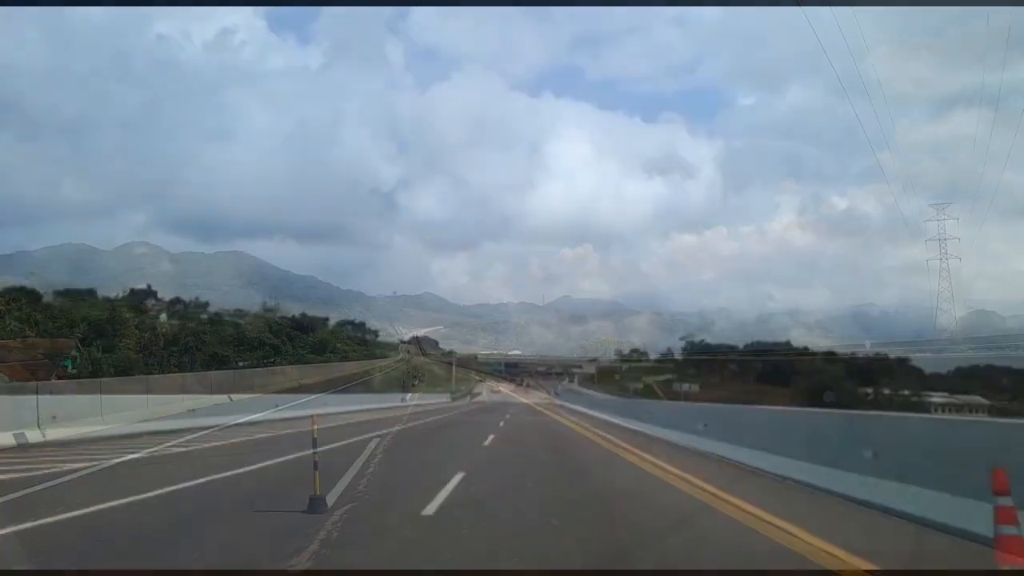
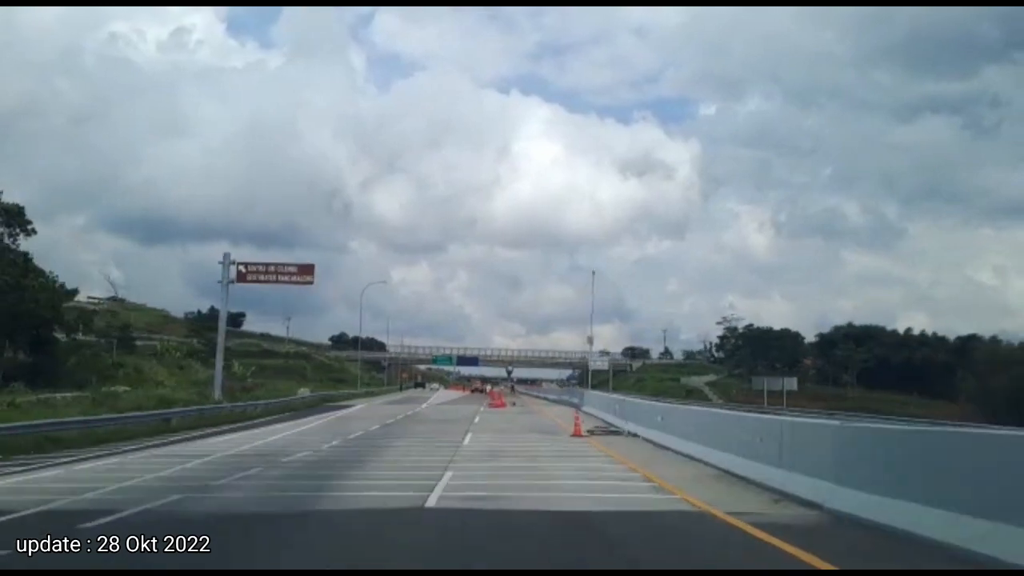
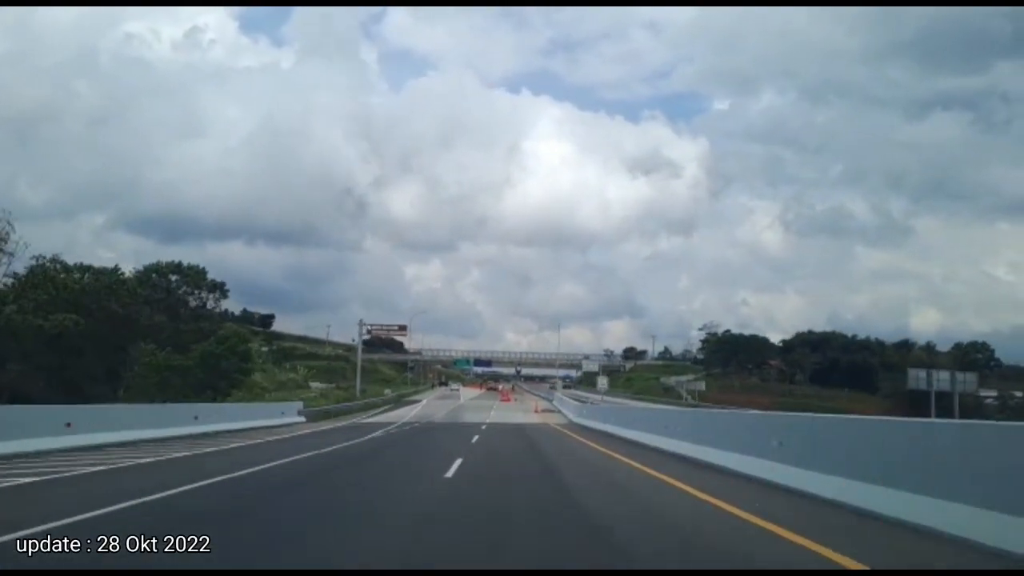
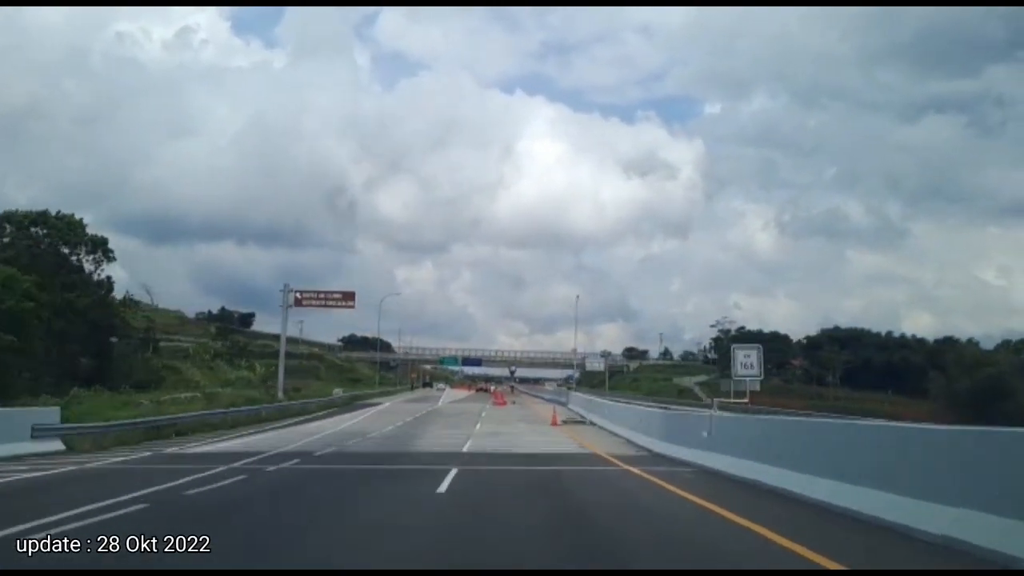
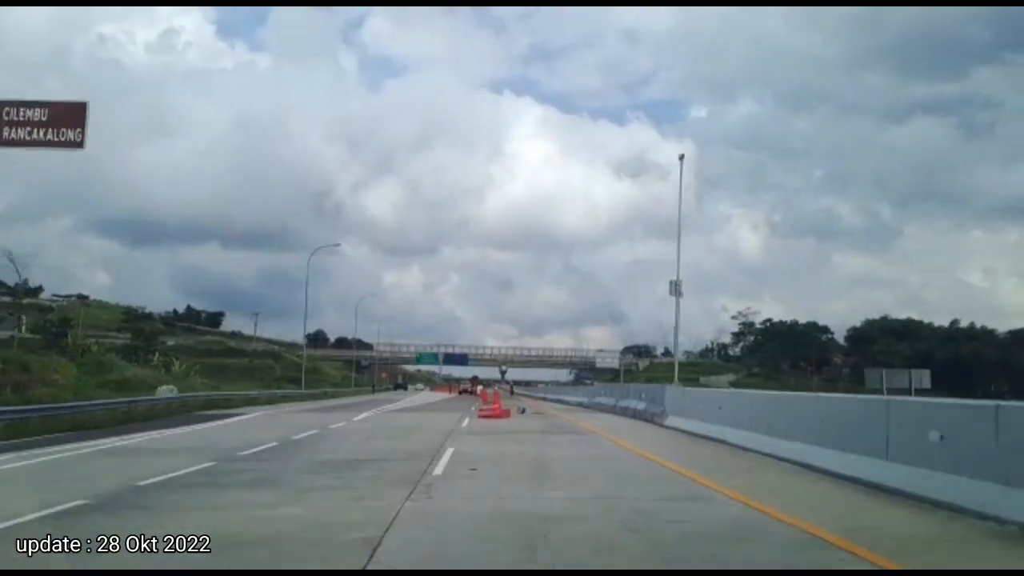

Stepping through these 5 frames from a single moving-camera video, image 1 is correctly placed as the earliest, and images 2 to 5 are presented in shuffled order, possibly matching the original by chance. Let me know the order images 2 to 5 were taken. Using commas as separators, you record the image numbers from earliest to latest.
3, 4, 2, 5
